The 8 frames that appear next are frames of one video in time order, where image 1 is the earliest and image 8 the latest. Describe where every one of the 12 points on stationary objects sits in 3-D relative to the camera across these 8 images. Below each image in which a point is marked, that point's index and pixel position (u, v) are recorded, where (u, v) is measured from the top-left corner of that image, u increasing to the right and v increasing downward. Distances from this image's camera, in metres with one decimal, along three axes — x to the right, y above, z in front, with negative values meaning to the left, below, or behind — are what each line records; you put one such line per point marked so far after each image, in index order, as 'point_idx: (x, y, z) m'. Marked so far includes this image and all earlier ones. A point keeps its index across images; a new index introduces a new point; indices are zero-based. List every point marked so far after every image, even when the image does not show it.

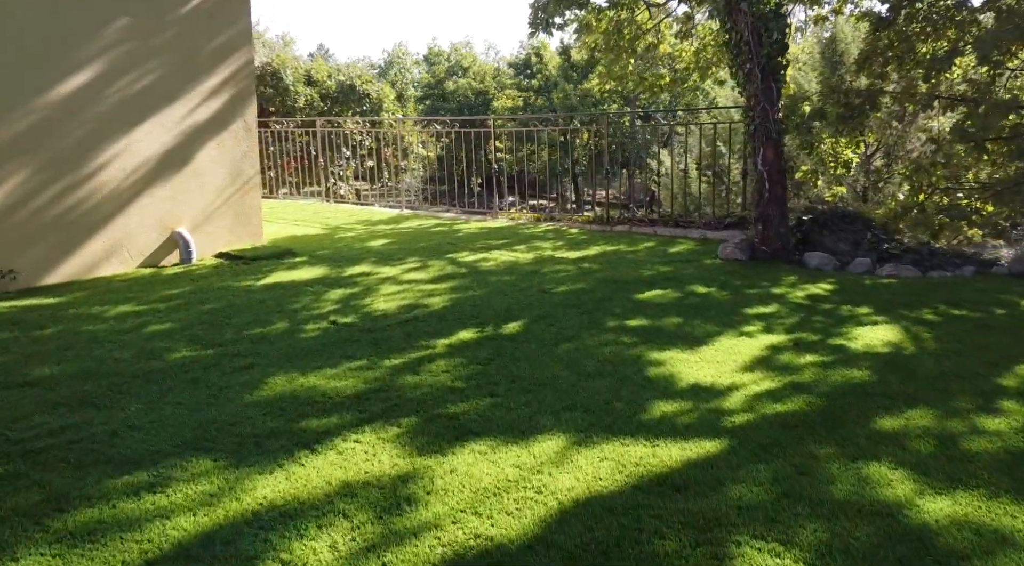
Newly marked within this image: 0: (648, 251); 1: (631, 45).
0: (+1.1, +0.3, +7.4) m
1: (+1.5, +3.0, +11.4) m
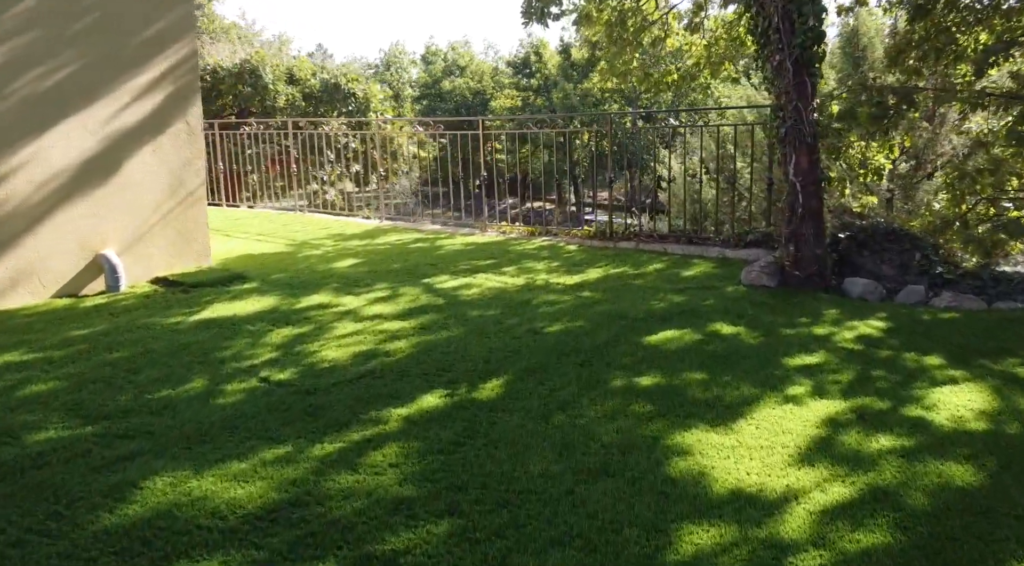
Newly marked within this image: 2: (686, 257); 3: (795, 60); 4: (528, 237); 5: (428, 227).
0: (+1.0, +0.1, +6.3) m
1: (+1.4, +2.8, +10.3) m
2: (+1.3, +0.2, +6.8) m
3: (+1.7, +1.4, +5.6) m
4: (+0.2, +0.4, +8.1) m
5: (-0.8, +0.6, +9.1) m
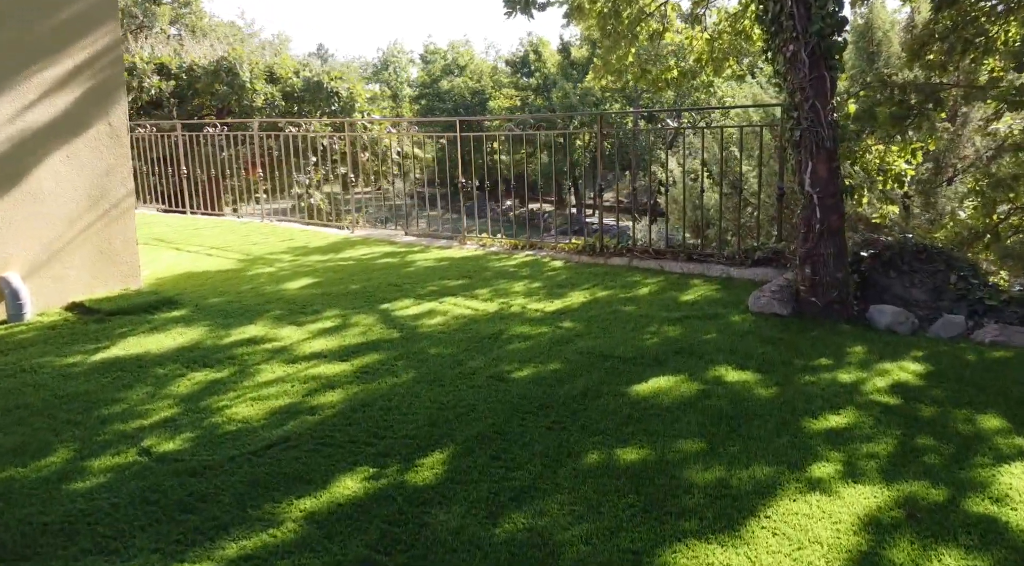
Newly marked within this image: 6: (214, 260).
0: (+0.8, -0.1, +5.5) m
1: (+1.2, +2.6, +9.5) m
2: (+1.1, 0.0, +6.0) m
3: (+1.6, +1.2, +4.7) m
4: (0.0, +0.3, +7.3) m
5: (-1.0, +0.4, +8.2) m
6: (-2.4, +0.2, +7.4) m
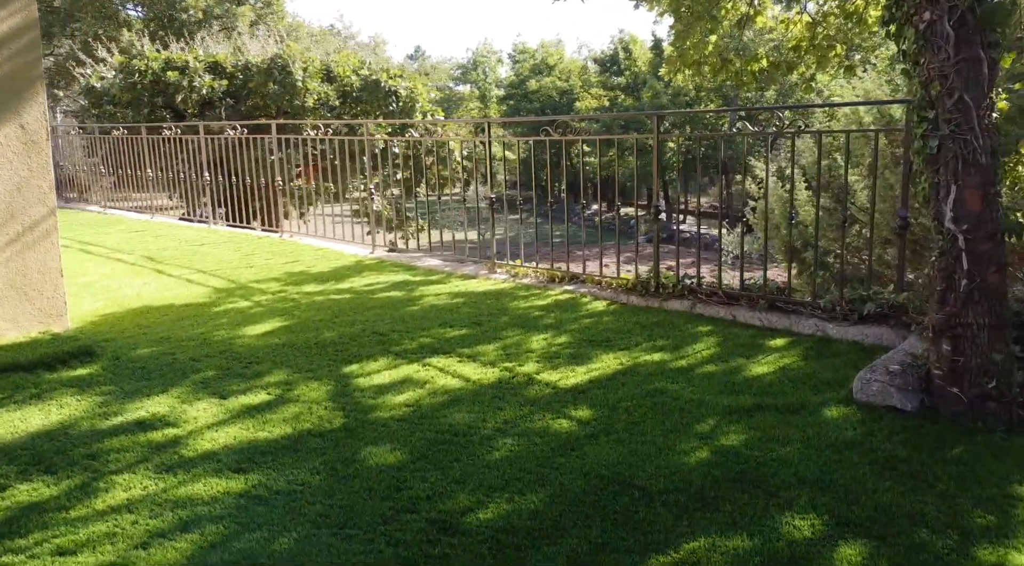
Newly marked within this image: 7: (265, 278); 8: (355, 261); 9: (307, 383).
0: (+0.9, -0.4, +3.9) m
1: (+1.7, +2.3, +7.8) m
2: (+1.2, -0.3, +4.4) m
3: (+1.5, +0.9, +3.1) m
4: (+0.2, 0.0, +5.8) m
5: (-0.7, +0.2, +6.8) m
6: (-2.2, 0.0, +6.1) m
7: (-1.7, 0.0, +6.4) m
8: (-1.2, +0.2, +7.0) m
9: (-0.9, -0.4, +4.0) m
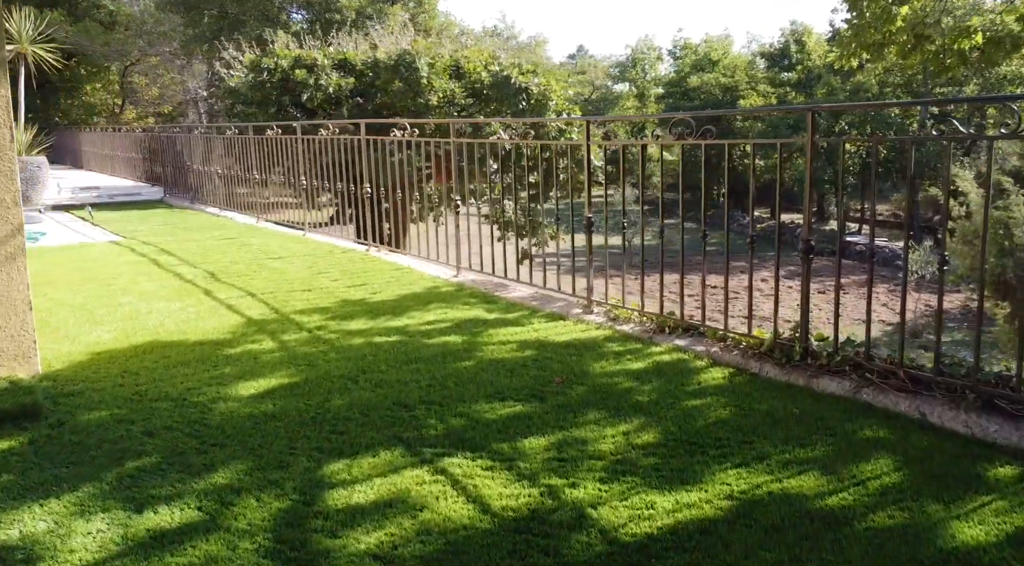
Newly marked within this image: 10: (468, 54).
0: (+1.0, -0.6, +2.3) m
1: (+2.6, +2.0, +6.0) m
2: (+1.4, -0.5, +2.7) m
3: (+1.5, +0.6, +1.4) m
4: (+0.7, -0.2, +4.3) m
5: (0.0, -0.1, +5.5) m
6: (-1.6, -0.2, +5.1) m
7: (-1.2, -0.1, +5.3) m
8: (-0.5, 0.0, +5.7) m
9: (-0.8, -0.6, +2.8) m
10: (-0.6, +3.3, +13.2) m
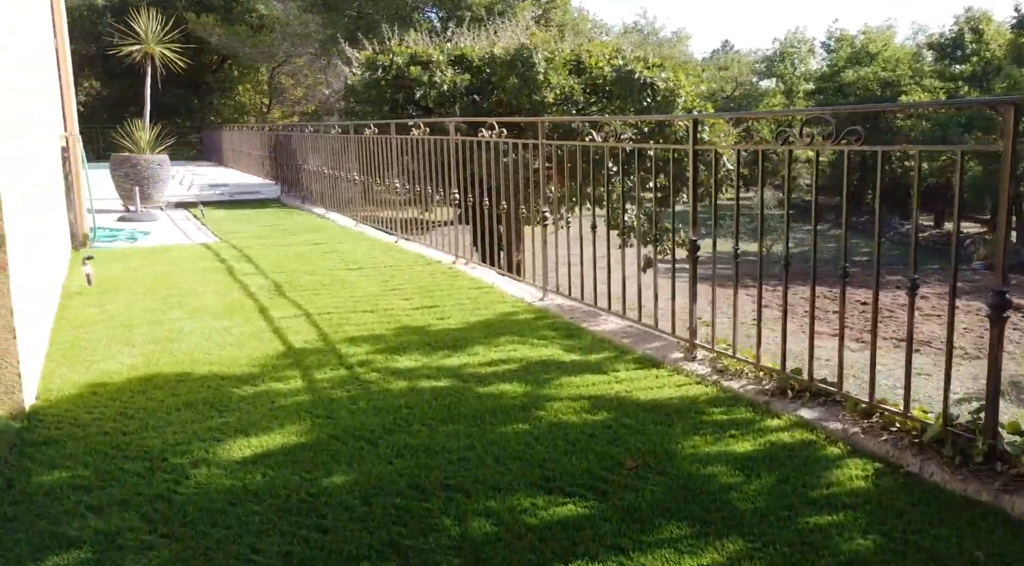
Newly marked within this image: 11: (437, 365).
0: (+0.9, -0.8, +1.3) m
1: (+3.2, +1.8, +4.7) m
2: (+1.4, -0.7, +1.6) m
3: (+1.3, +0.5, +0.3) m
4: (+0.9, -0.4, +3.3) m
5: (+0.4, -0.2, +4.5) m
6: (-1.2, -0.3, +4.4) m
7: (-0.7, -0.2, +4.5) m
8: (0.0, -0.2, +4.9) m
9: (-0.7, -0.8, +2.0) m
10: (+1.1, +3.2, +12.3) m
11: (-0.3, -0.4, +3.9) m
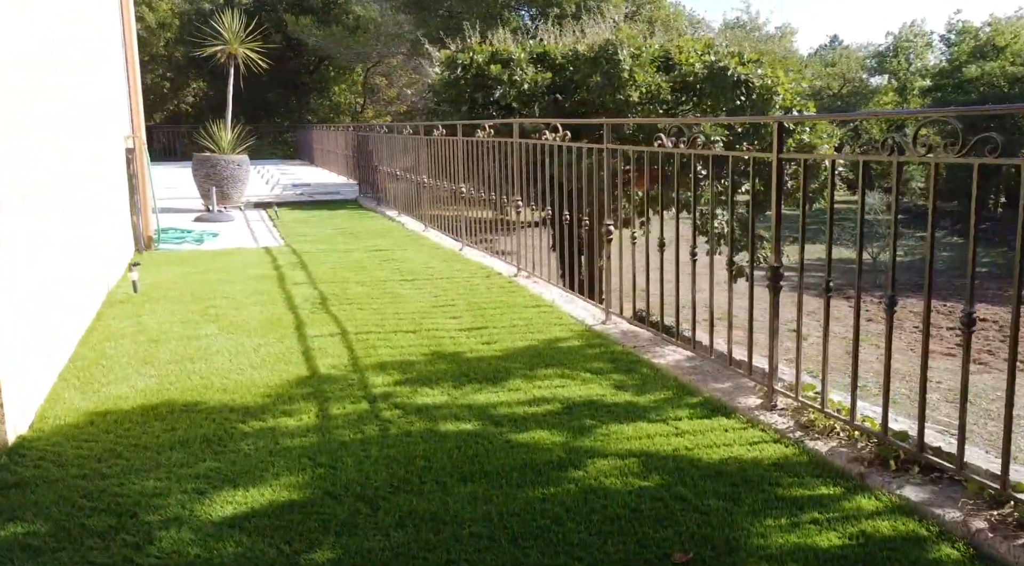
0: (+0.8, -0.9, +0.7) m
1: (+3.4, +1.6, +3.8) m
2: (+1.3, -0.8, +0.9) m
3: (+1.2, +0.3, -0.4) m
4: (+1.0, -0.5, +2.6) m
5: (+0.7, -0.3, +4.0) m
6: (-1.0, -0.4, +4.0) m
7: (-0.5, -0.3, +4.1) m
8: (+0.3, -0.3, +4.3) m
9: (-0.7, -0.8, +1.5) m
10: (+2.2, +3.1, +11.6) m
11: (-0.2, -0.4, +3.4) m
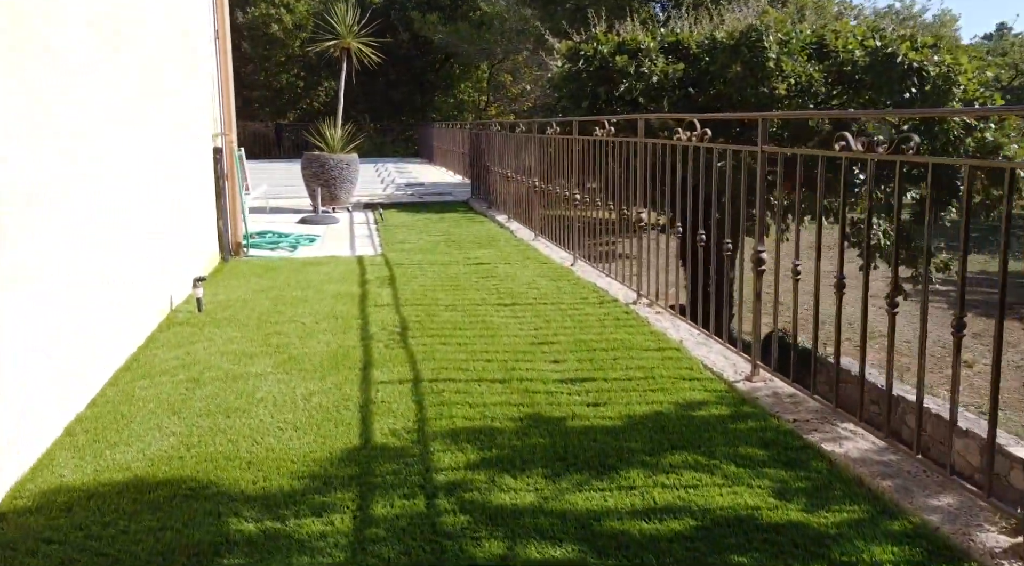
0: (+0.7, -1.1, -0.4) m
1: (+3.8, +1.4, +2.4) m
2: (+1.3, -1.0, -0.2) m
3: (+1.0, +0.2, -1.5) m
4: (+1.2, -0.7, +1.5) m
5: (+1.0, -0.5, +2.9) m
6: (-0.6, -0.5, +3.1) m
7: (-0.1, -0.5, +3.1) m
8: (+0.7, -0.4, +3.3) m
9: (-0.7, -1.0, +0.6) m
10: (+3.6, +2.9, +10.2) m
11: (+0.1, -0.6, +2.4) m
